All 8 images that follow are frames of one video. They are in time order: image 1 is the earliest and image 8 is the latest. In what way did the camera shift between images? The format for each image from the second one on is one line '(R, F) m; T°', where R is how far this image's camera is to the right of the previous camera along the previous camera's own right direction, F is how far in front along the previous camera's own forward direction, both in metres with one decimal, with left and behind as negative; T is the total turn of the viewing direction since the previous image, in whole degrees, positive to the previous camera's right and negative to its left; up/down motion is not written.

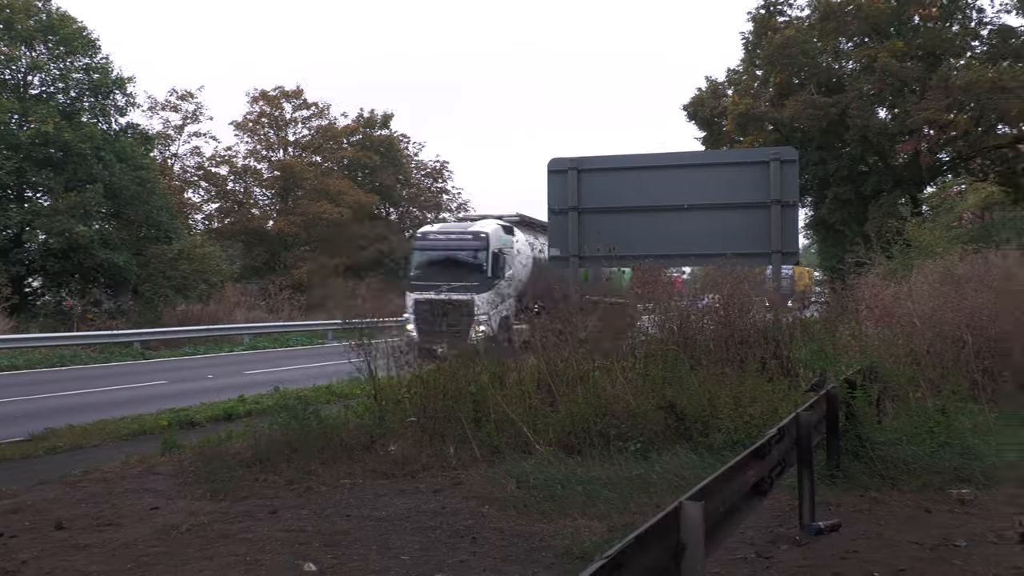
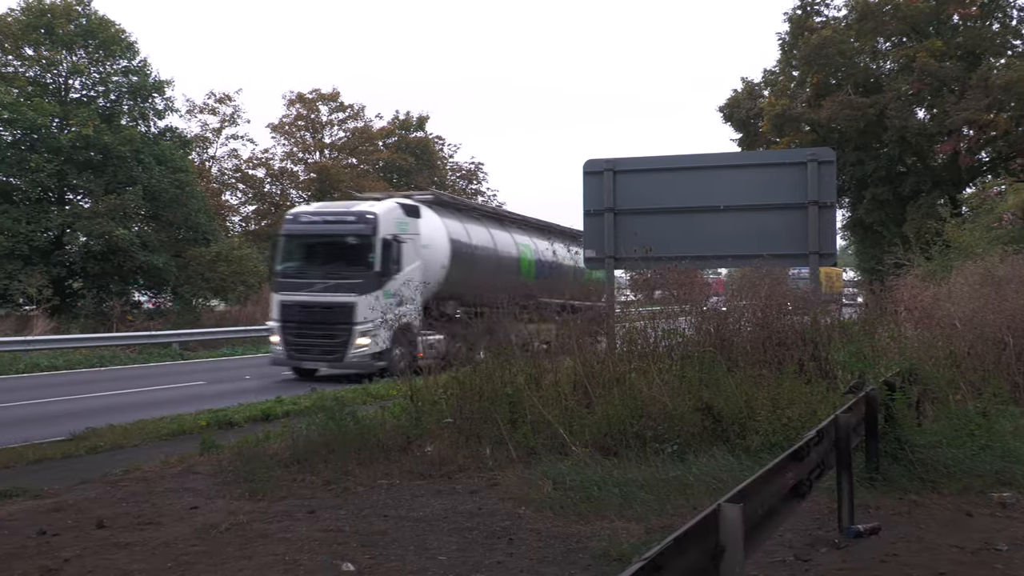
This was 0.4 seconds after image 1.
(-0.2, 0.0) m; -1°
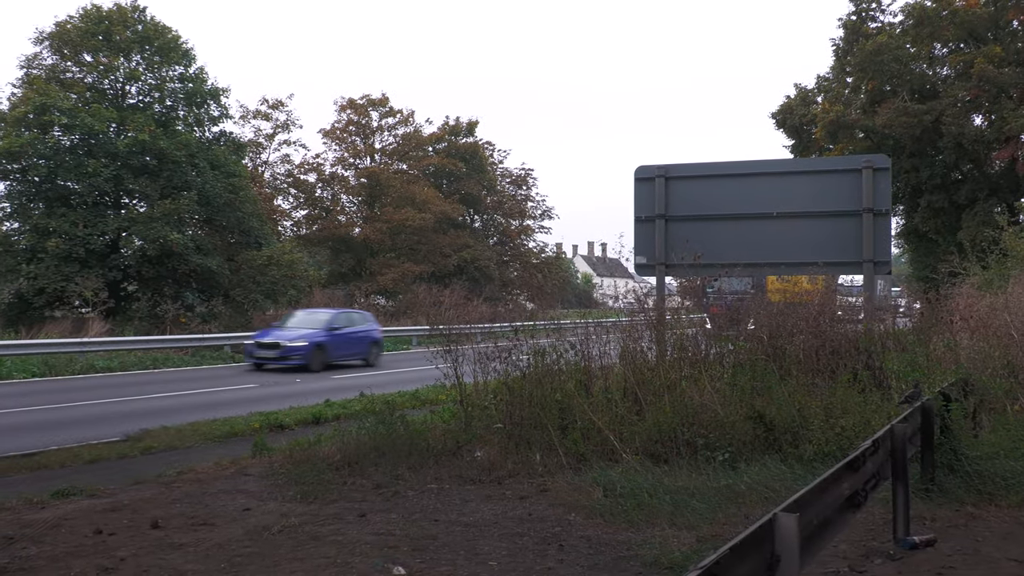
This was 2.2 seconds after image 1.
(-0.3, 0.0) m; -1°
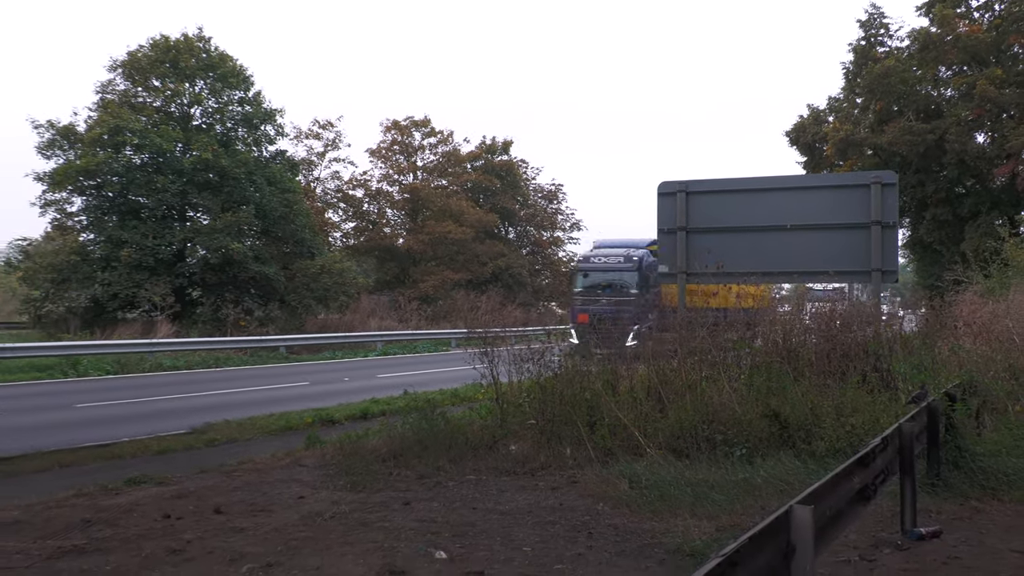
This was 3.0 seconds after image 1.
(-0.2, -0.5) m; -1°
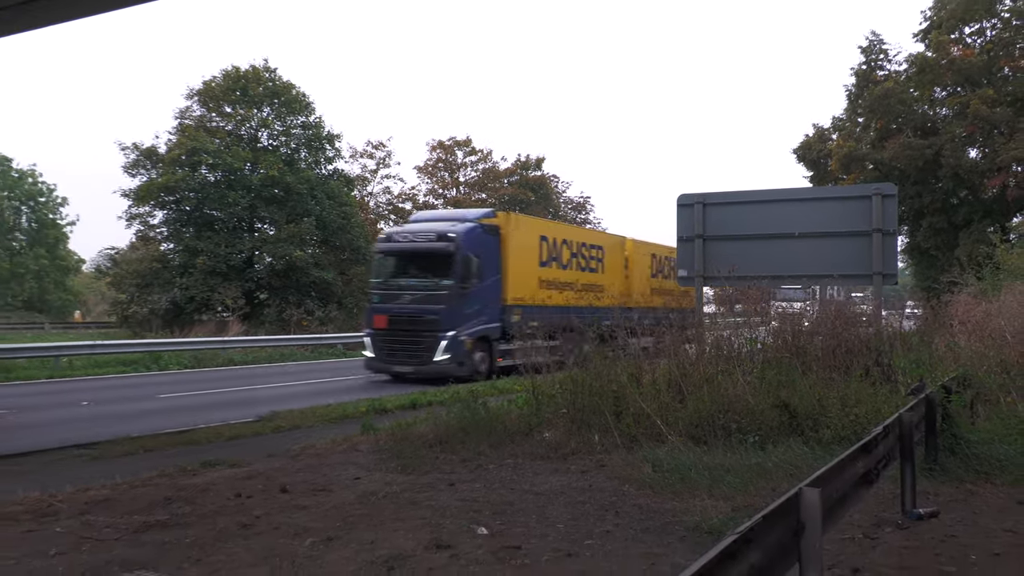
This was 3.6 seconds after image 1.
(-0.2, -0.8) m; -1°
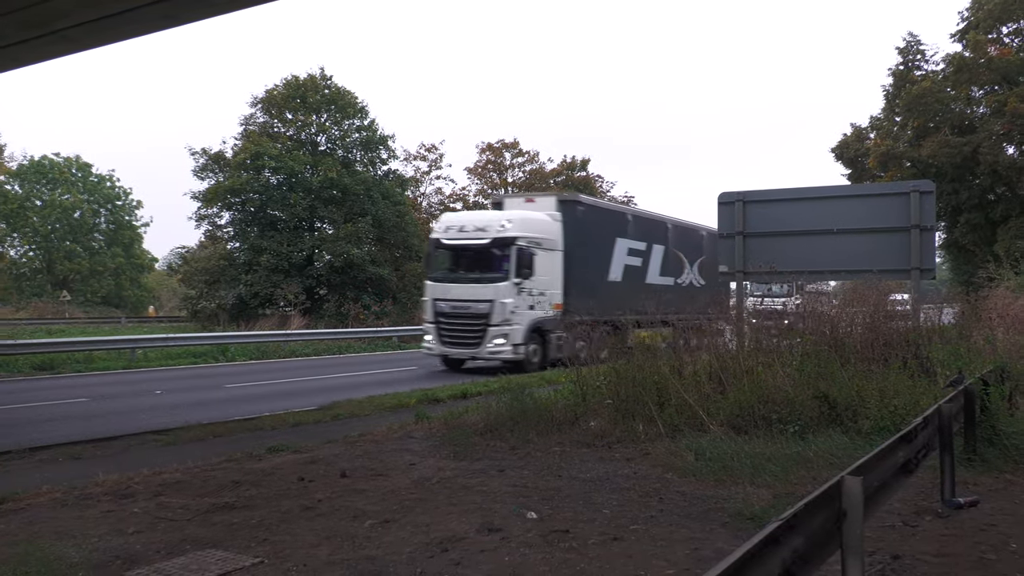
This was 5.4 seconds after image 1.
(-0.2, -0.4) m; -2°
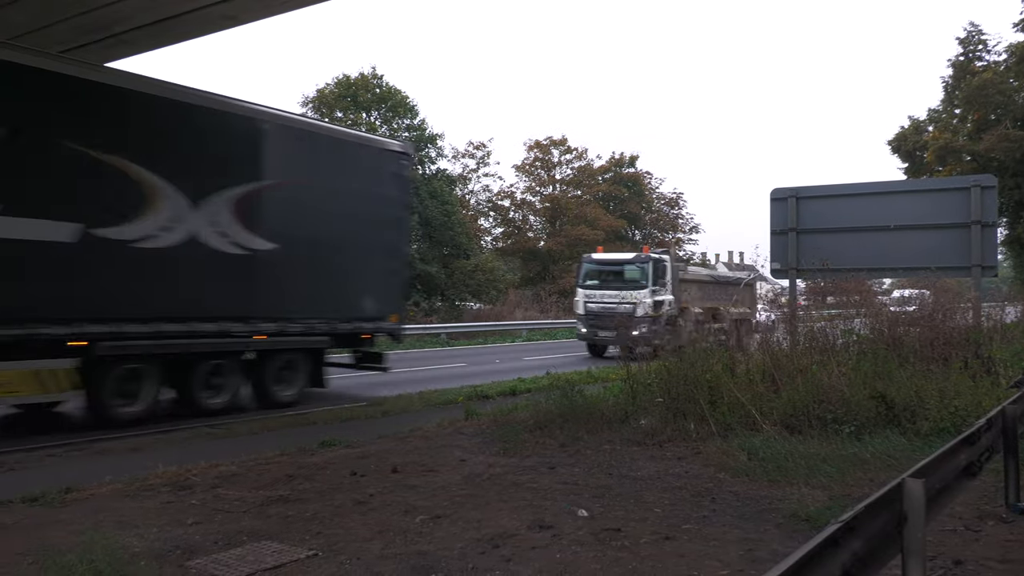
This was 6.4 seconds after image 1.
(-0.2, 0.0) m; -3°
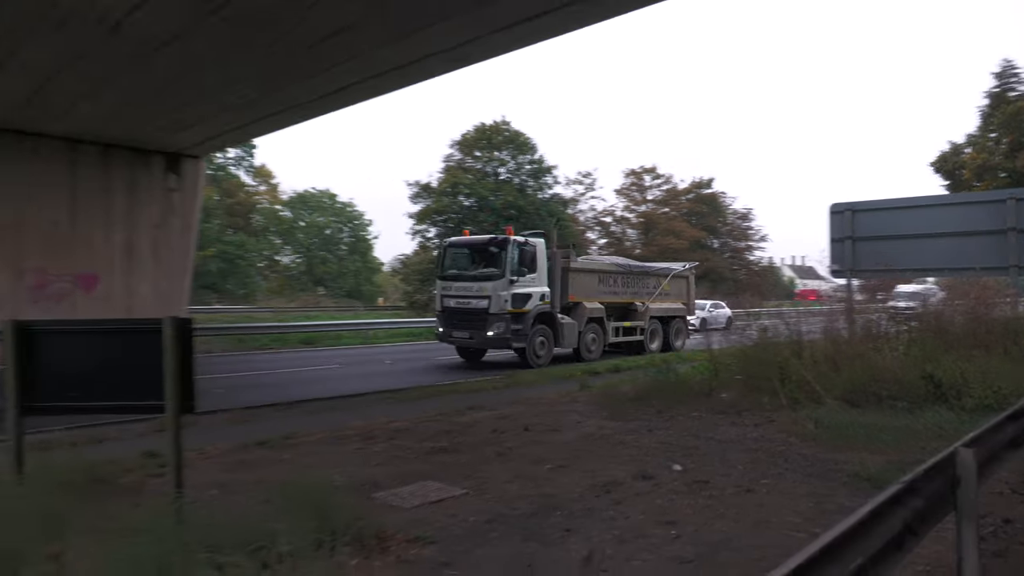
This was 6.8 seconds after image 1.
(-0.3, -2.0) m; -6°
